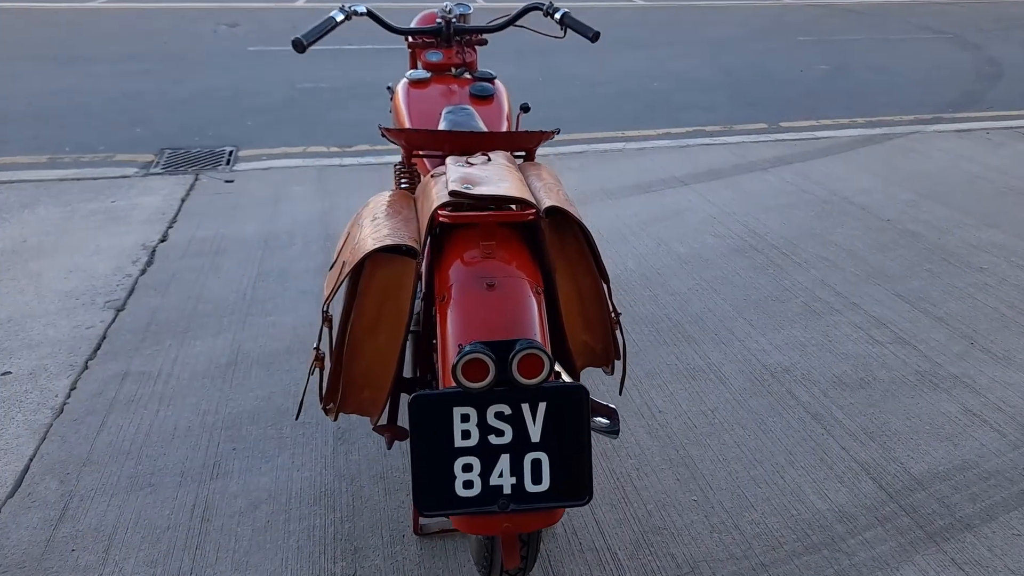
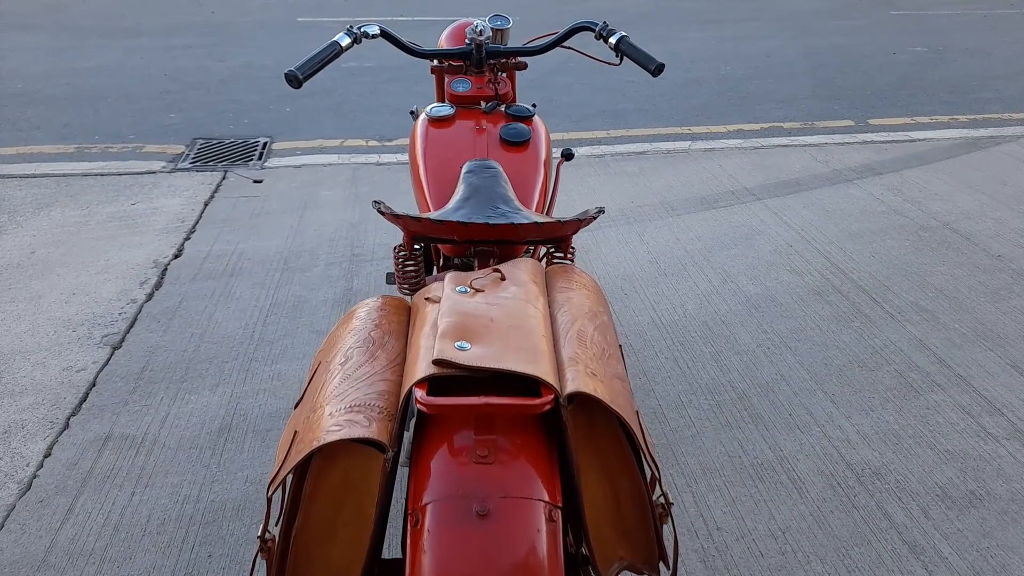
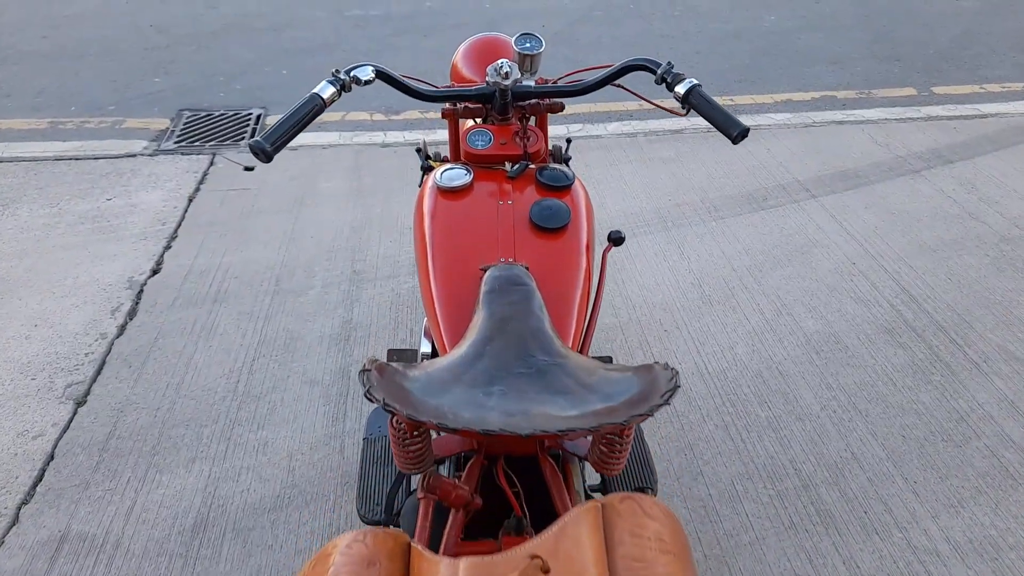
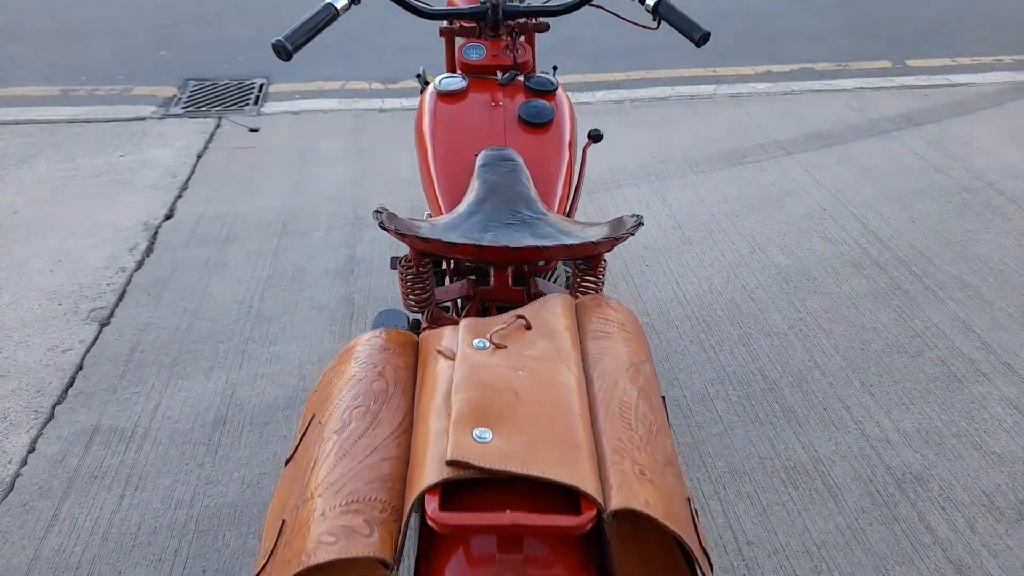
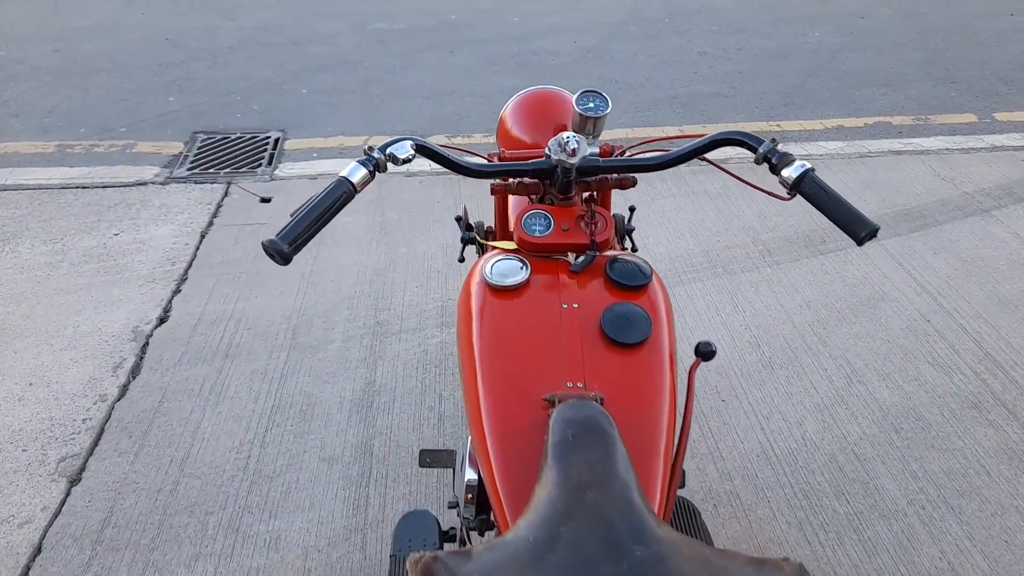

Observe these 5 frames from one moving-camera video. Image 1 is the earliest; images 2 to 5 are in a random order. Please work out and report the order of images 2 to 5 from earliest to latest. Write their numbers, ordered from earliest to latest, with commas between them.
2, 4, 3, 5
